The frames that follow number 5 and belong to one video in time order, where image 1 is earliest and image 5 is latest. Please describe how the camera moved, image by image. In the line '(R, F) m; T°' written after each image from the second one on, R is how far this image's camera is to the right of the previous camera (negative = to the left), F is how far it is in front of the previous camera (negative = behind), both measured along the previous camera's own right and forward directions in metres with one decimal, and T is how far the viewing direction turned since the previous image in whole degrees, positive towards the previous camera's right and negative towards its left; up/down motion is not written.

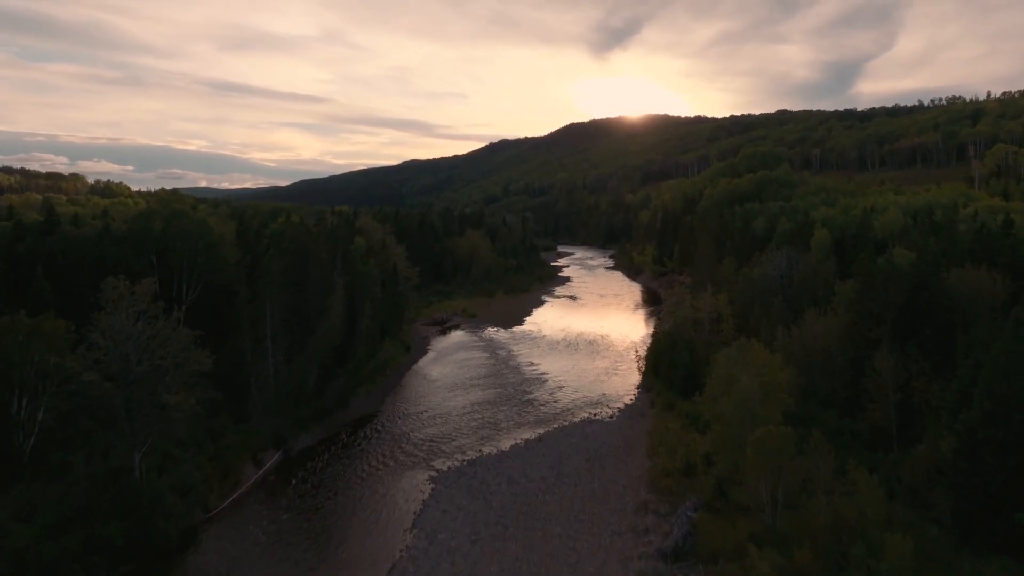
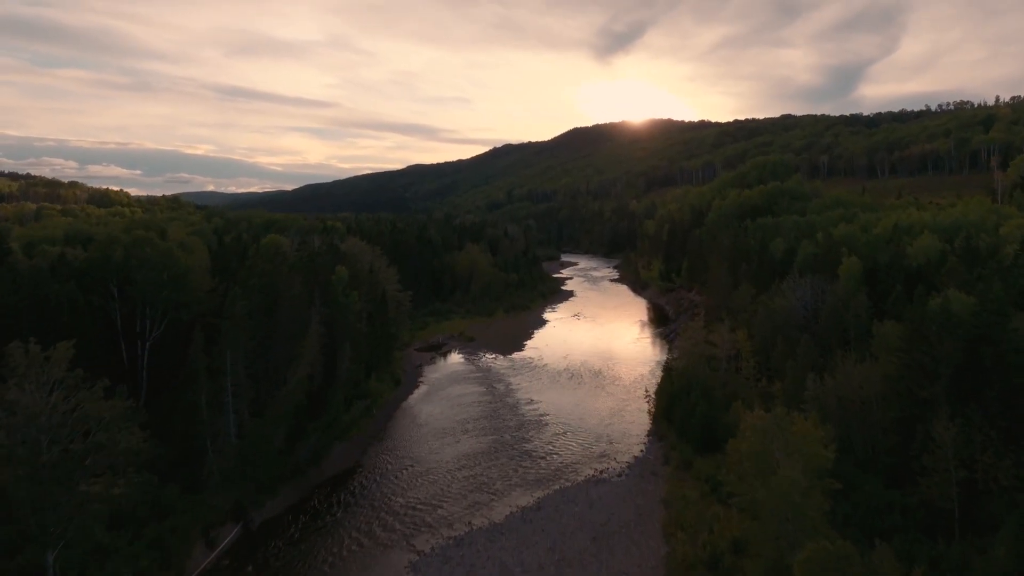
(+0.3, +3.3) m; 0°
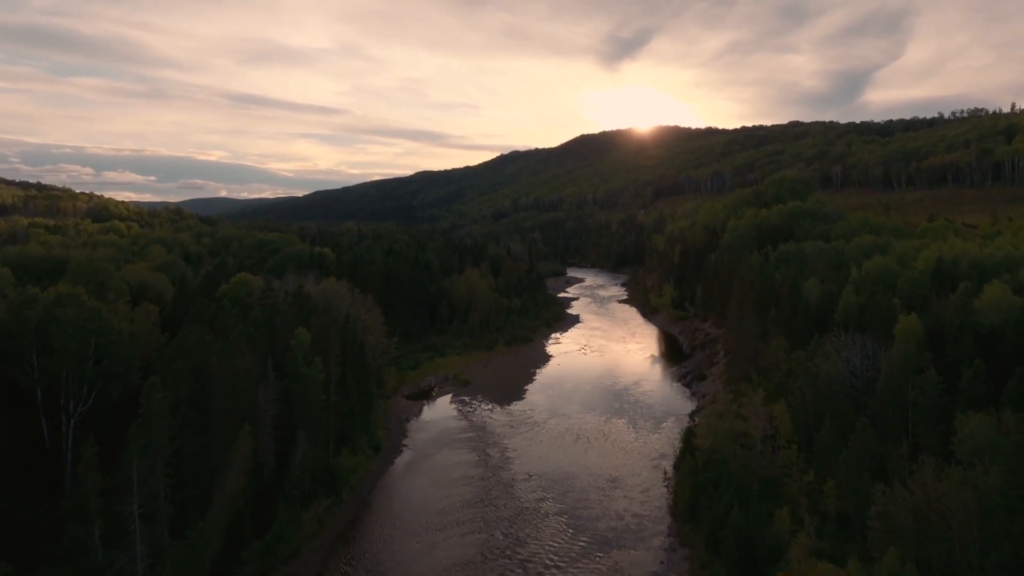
(+0.5, +5.2) m; 0°
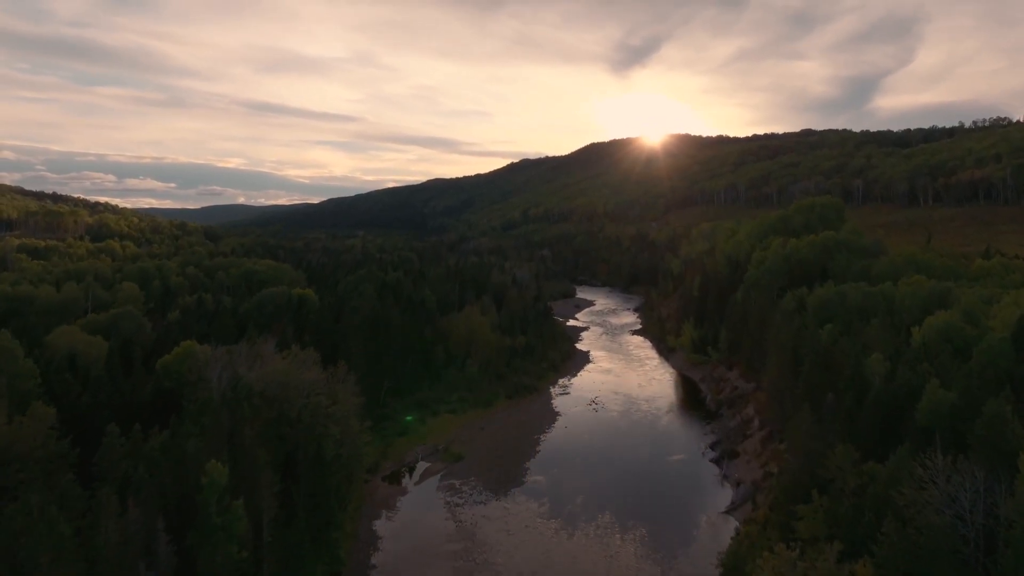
(+0.6, +7.1) m; -1°
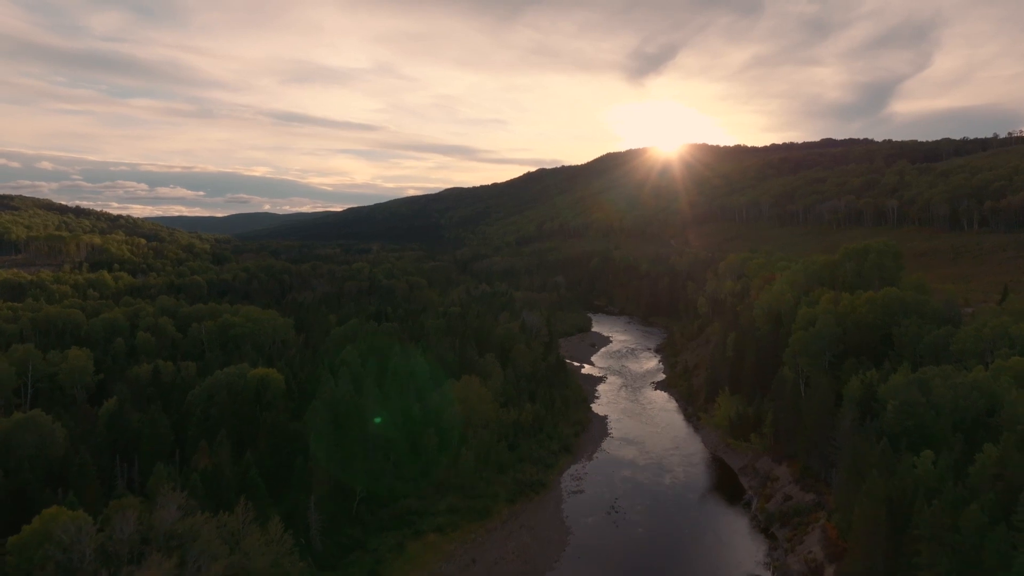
(+0.9, +10.2) m; -1°
